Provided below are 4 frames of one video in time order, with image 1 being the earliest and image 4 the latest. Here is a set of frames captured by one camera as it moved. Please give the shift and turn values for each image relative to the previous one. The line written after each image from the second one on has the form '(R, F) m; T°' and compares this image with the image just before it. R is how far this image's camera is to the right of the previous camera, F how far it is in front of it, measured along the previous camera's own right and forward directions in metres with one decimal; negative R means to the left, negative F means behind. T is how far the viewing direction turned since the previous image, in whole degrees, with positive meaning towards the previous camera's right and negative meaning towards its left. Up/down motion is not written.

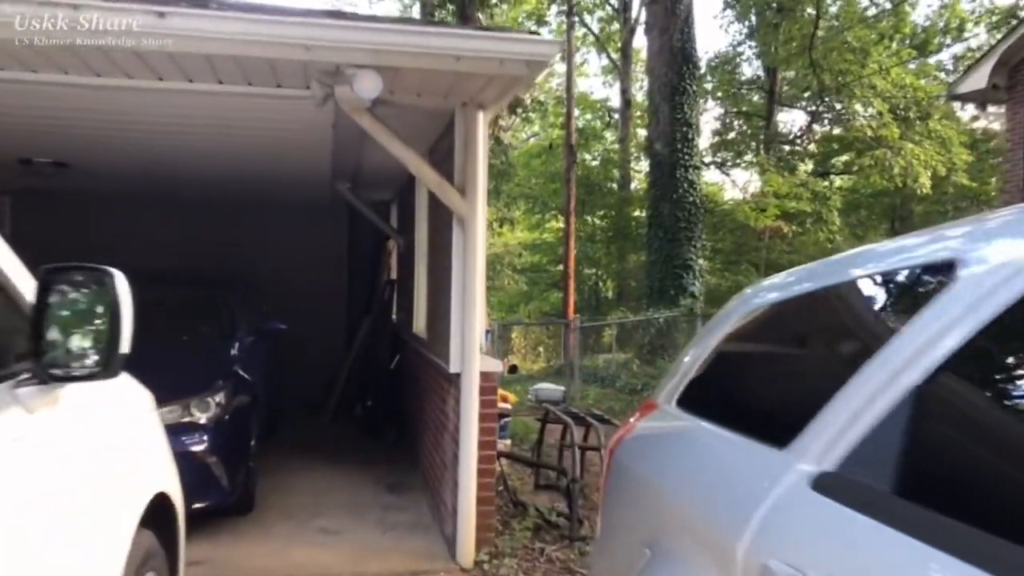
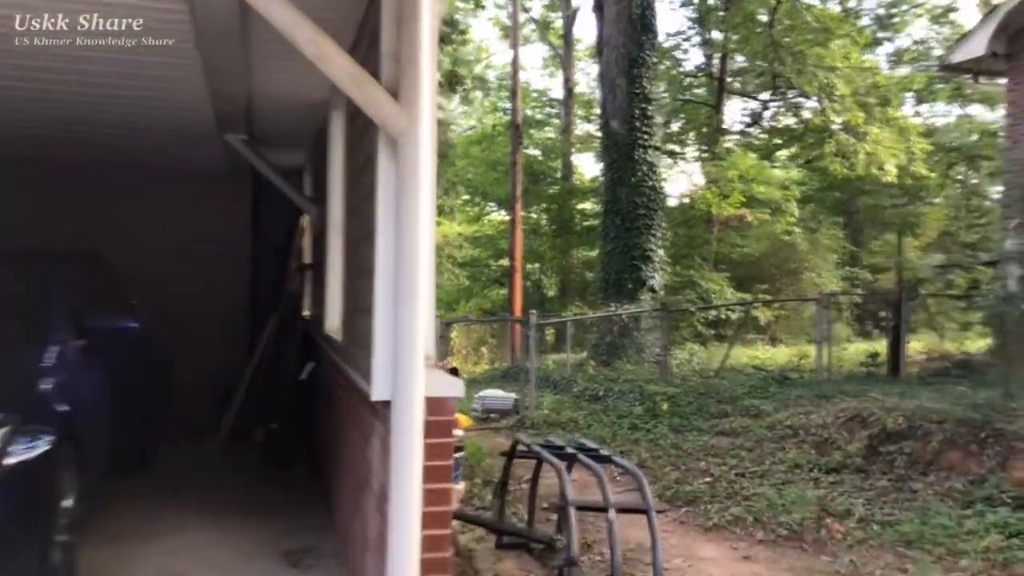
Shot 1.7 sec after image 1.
(-0.1, +1.9) m; +4°
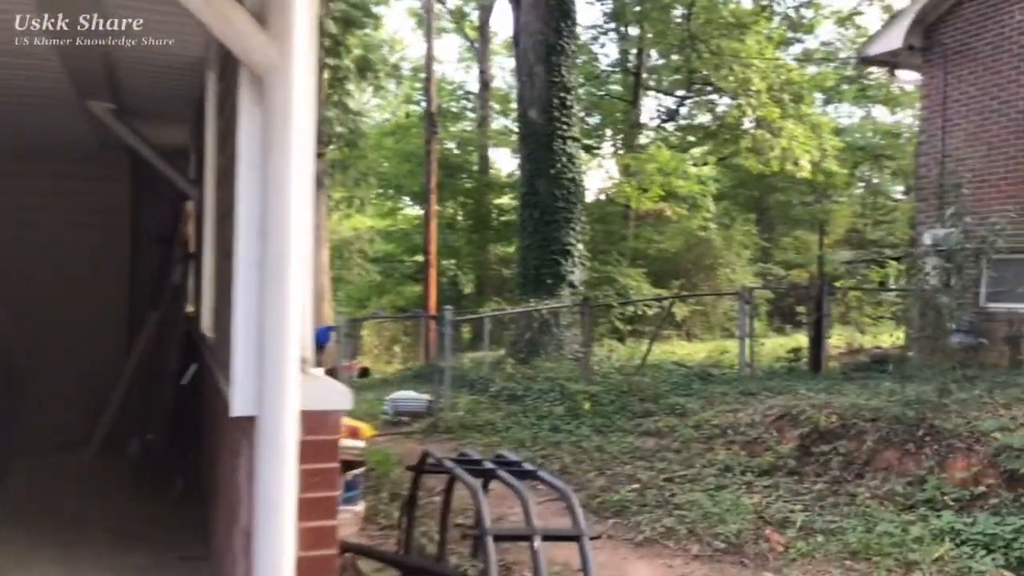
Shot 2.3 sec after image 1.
(0.0, +0.6) m; +6°
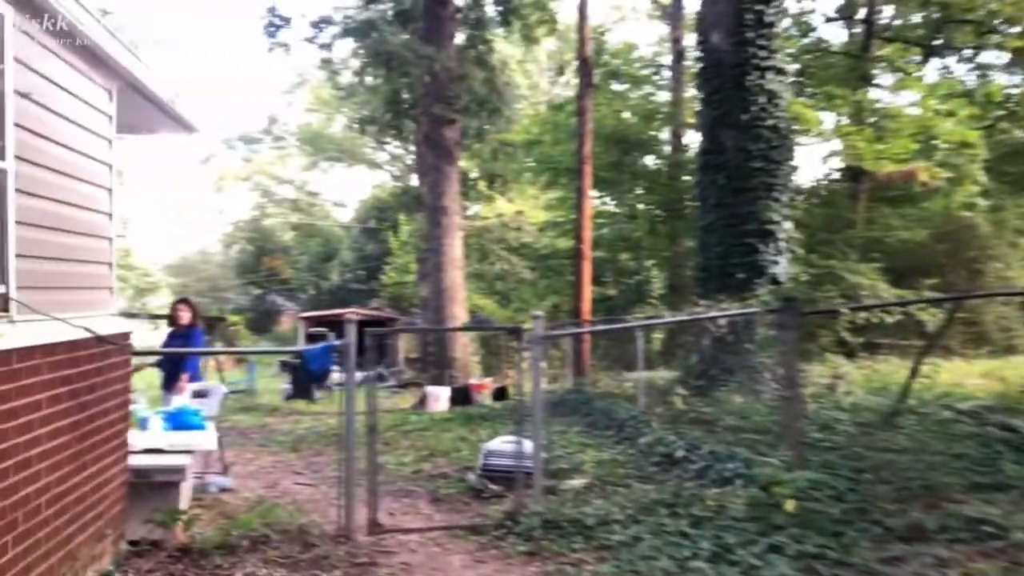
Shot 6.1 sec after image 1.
(+0.5, +4.3) m; -14°
